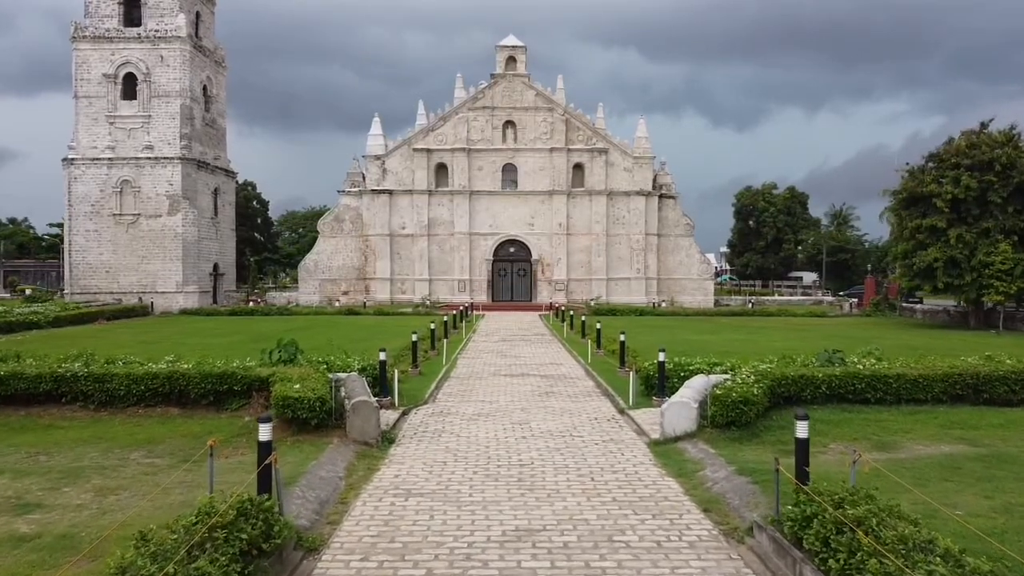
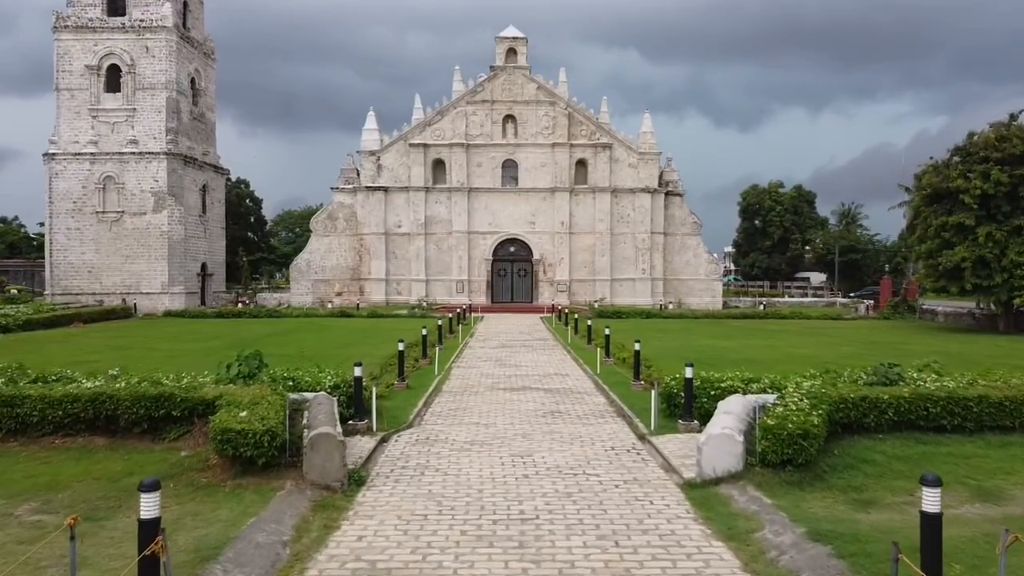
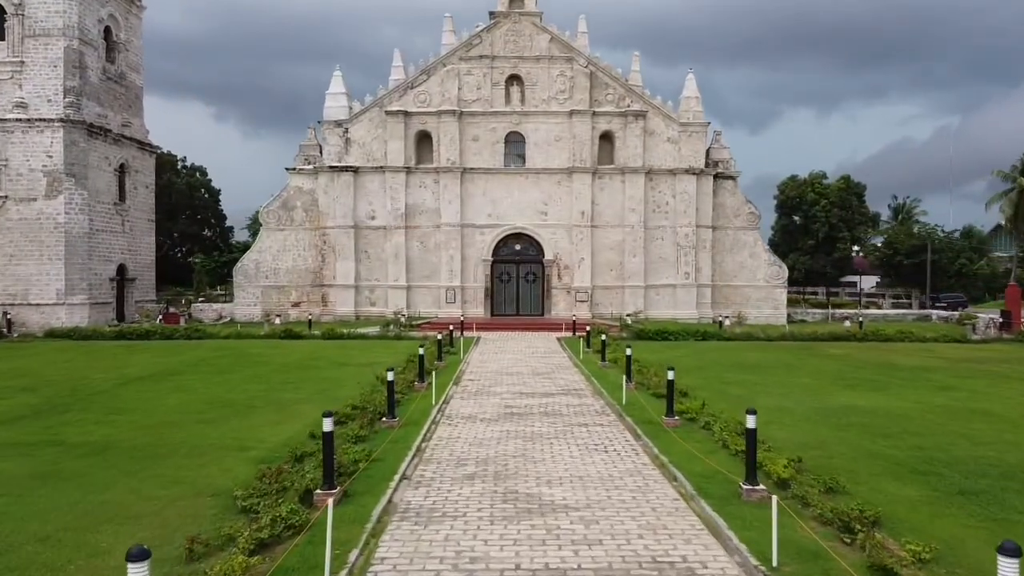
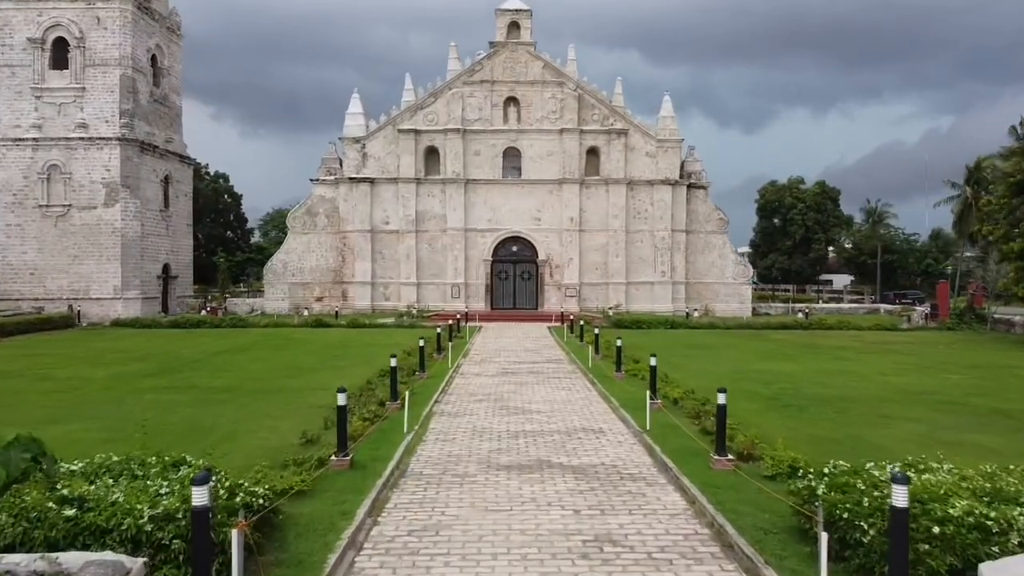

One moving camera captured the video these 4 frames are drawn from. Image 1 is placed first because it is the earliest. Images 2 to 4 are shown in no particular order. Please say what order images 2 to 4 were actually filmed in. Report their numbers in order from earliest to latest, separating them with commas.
2, 4, 3
